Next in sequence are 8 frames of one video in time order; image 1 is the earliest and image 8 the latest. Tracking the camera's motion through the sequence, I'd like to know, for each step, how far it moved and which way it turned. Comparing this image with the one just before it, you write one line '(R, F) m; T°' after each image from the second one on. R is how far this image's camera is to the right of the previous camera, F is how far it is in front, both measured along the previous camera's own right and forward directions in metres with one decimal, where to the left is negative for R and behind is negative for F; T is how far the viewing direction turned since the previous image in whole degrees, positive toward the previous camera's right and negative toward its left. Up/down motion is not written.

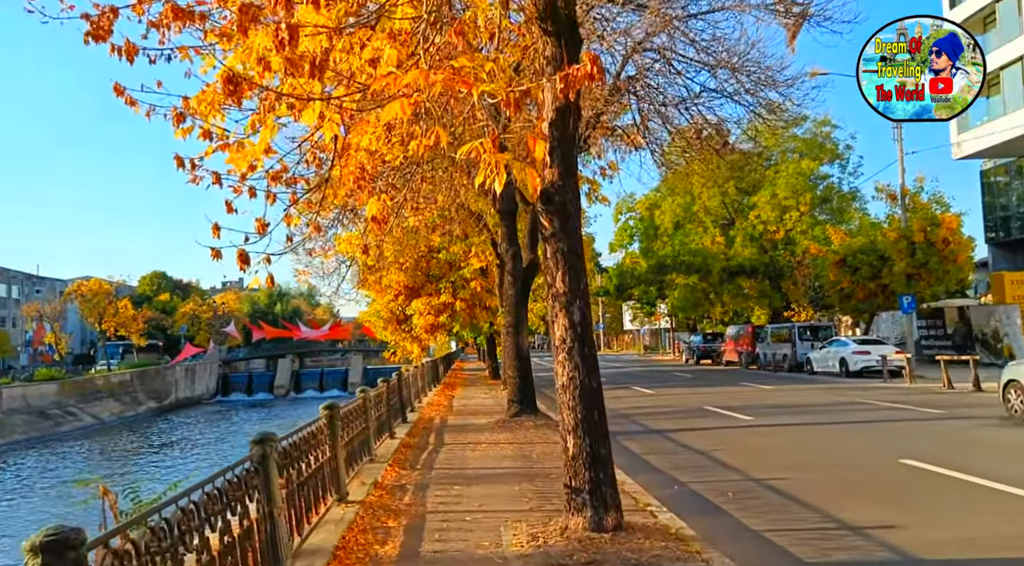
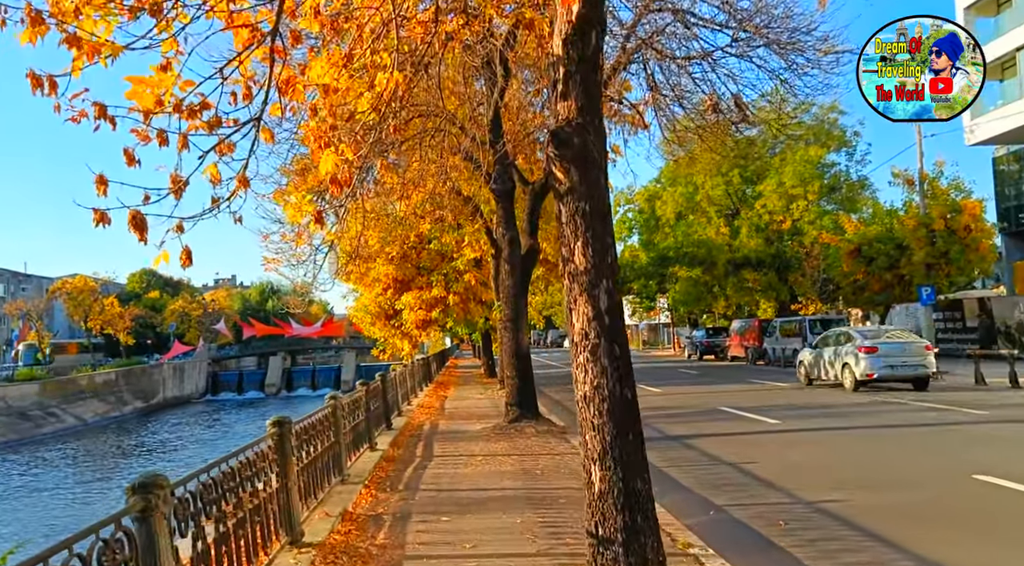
(0.0, +1.5) m; 0°
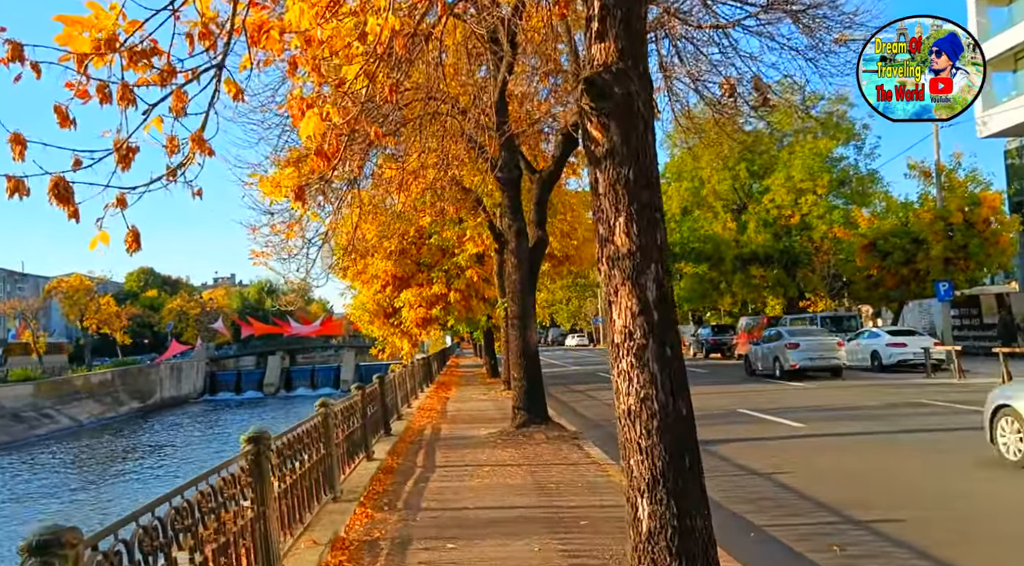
(-0.1, +0.8) m; 0°
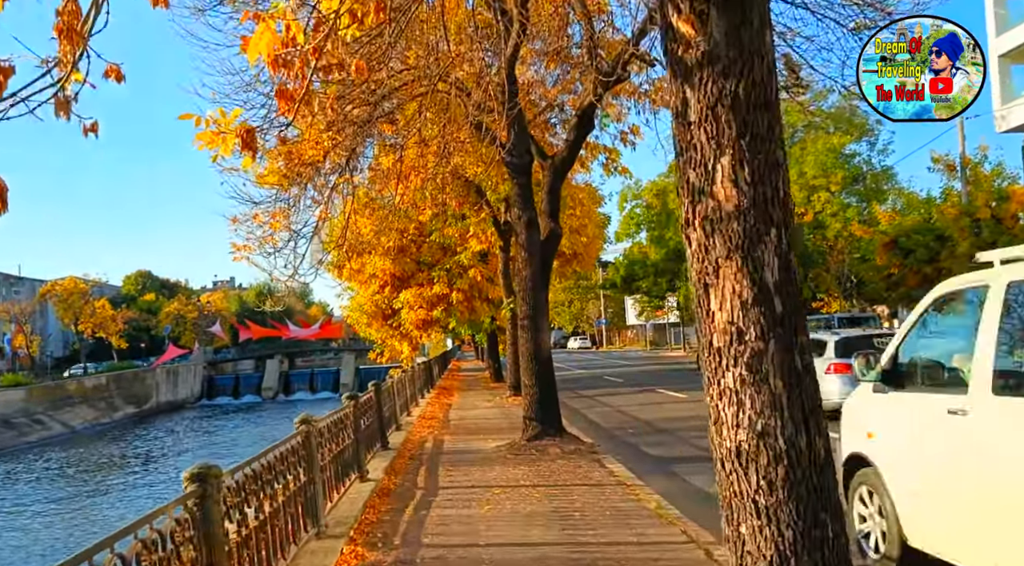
(-0.1, +1.1) m; 0°
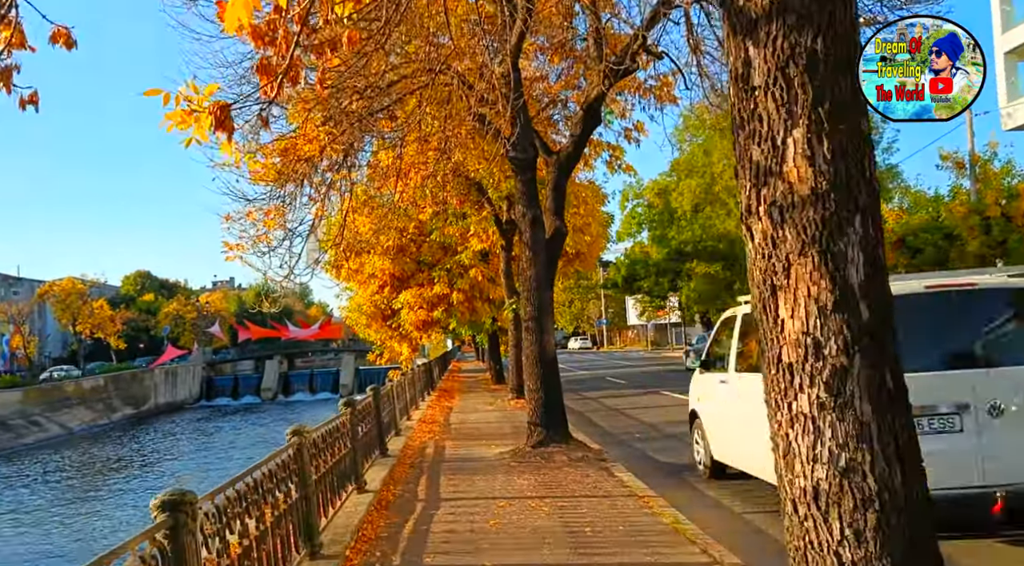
(-0.1, +0.4) m; 0°
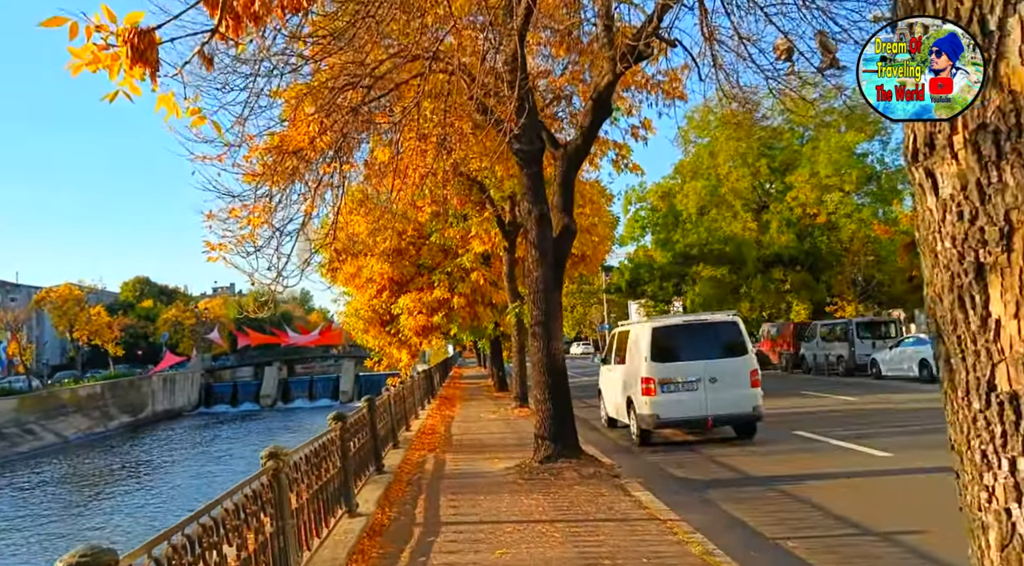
(0.0, +0.7) m; 0°
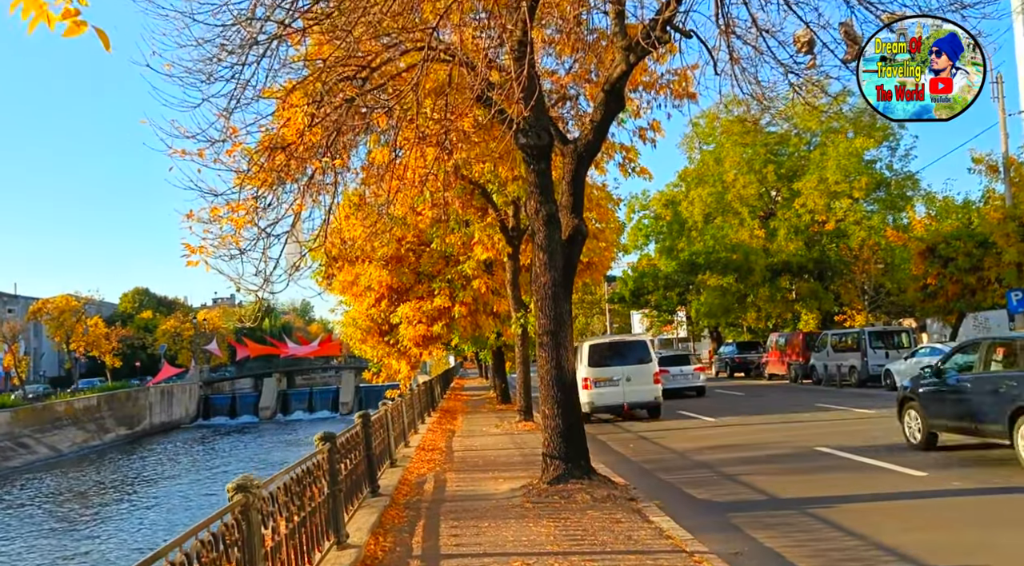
(-0.1, +0.7) m; 0°
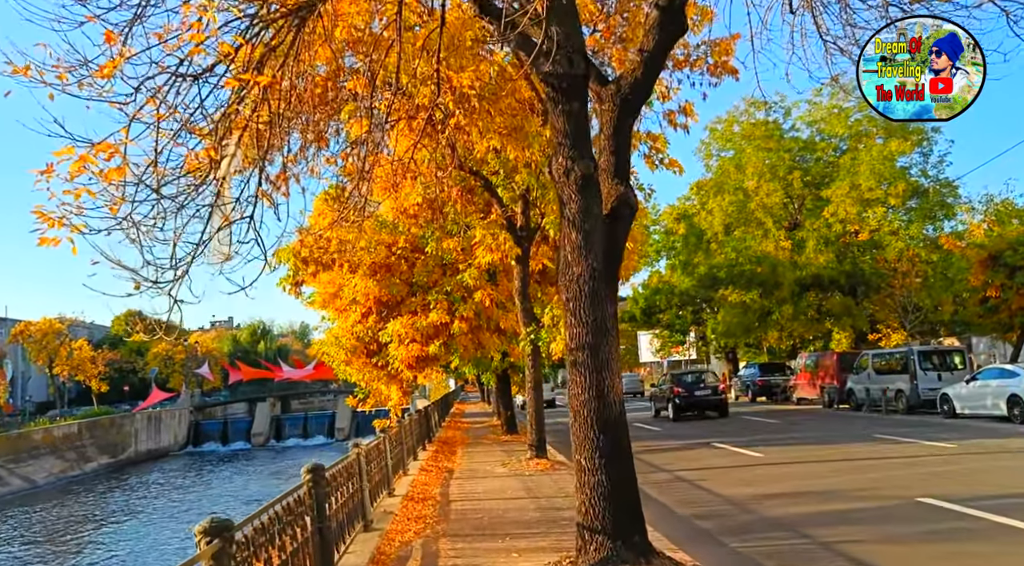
(-0.1, +2.6) m; 0°
